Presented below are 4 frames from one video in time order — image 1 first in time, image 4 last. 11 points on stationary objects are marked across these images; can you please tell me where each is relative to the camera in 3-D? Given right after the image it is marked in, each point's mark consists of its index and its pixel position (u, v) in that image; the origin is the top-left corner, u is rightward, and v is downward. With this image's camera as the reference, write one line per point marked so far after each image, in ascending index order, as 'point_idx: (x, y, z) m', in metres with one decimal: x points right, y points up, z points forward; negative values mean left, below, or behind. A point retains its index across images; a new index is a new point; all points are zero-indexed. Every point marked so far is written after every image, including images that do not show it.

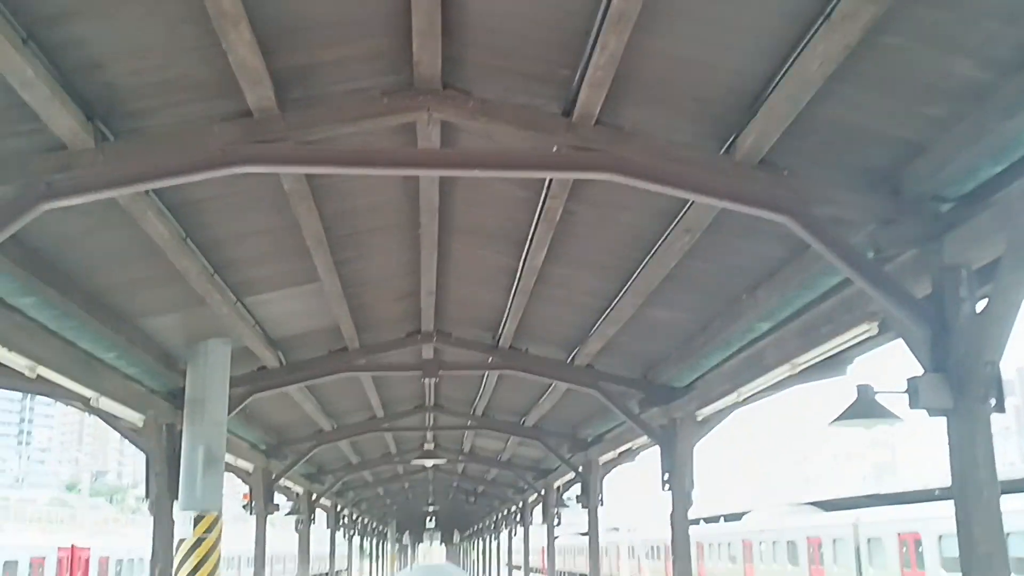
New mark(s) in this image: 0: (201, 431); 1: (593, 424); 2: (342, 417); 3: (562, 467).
0: (-2.3, -1.1, +7.1) m
1: (+1.0, -1.7, +11.7) m
2: (-2.2, -1.7, +12.3) m
3: (+0.8, -2.8, +14.8) m
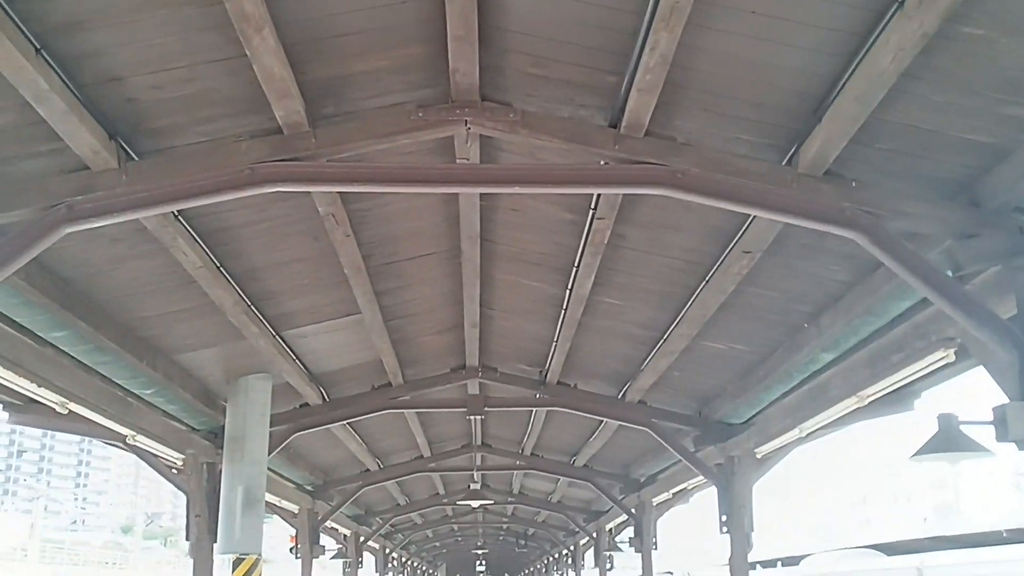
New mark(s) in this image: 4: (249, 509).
0: (-2.0, -1.3, +6.9) m
1: (+1.6, -2.1, +11.2) m
2: (-1.6, -2.1, +12.1) m
3: (+1.5, -3.3, +14.4) m
4: (-1.9, -1.6, +6.8) m
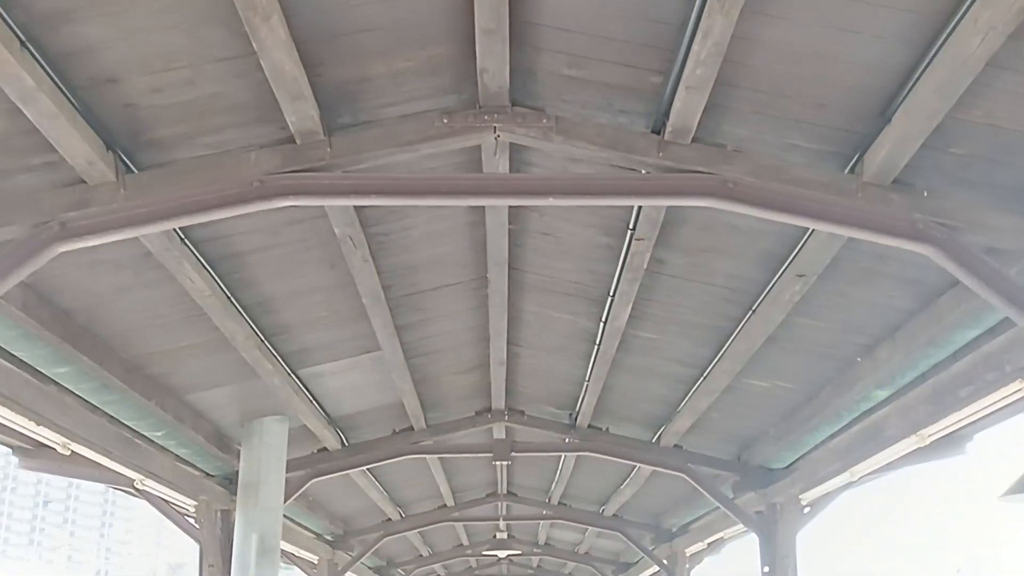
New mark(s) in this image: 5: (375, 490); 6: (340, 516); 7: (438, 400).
0: (-1.8, -1.6, +6.5) m
1: (+1.9, -2.5, +10.7) m
2: (-1.2, -2.7, +11.6) m
3: (+1.9, -3.9, +13.8) m
4: (-1.7, -1.8, +6.4) m
5: (-1.4, -2.1, +9.8) m
6: (-2.0, -2.7, +11.1) m
7: (-0.6, -0.9, +7.4) m
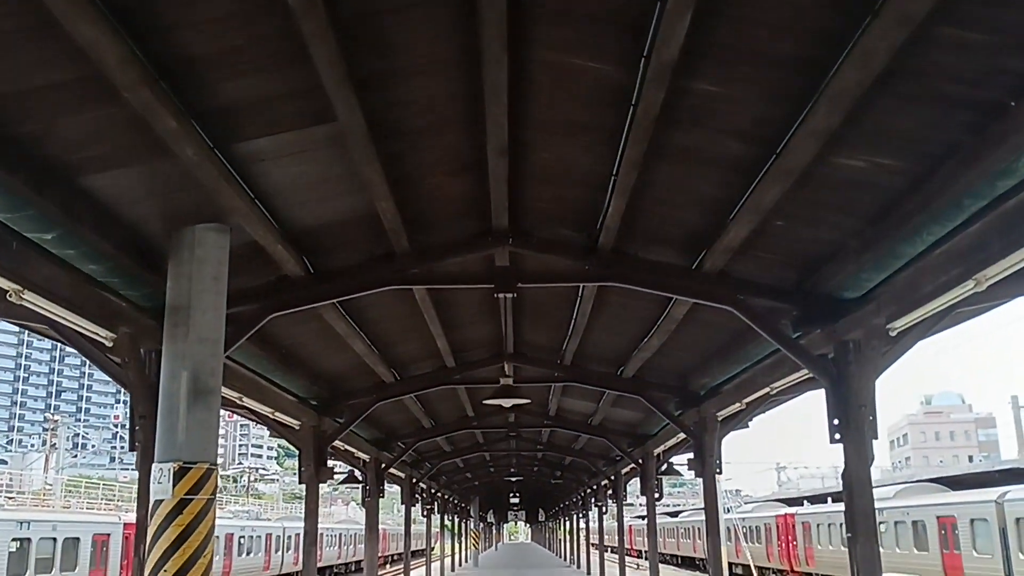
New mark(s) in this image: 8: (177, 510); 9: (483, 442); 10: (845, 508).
0: (-1.7, -0.3, +5.1) m
1: (+2.0, -0.8, +9.4) m
2: (-1.2, -0.9, +10.3) m
3: (+2.0, -1.9, +12.5) m
4: (-1.6, -0.6, +5.0) m
5: (-1.4, -0.5, +8.4) m
6: (-1.9, -0.9, +9.8) m
7: (-0.5, +0.5, +5.8) m
8: (-1.7, -1.1, +4.7) m
9: (-0.6, -3.0, +18.6) m
10: (+2.0, -1.4, +5.9) m
